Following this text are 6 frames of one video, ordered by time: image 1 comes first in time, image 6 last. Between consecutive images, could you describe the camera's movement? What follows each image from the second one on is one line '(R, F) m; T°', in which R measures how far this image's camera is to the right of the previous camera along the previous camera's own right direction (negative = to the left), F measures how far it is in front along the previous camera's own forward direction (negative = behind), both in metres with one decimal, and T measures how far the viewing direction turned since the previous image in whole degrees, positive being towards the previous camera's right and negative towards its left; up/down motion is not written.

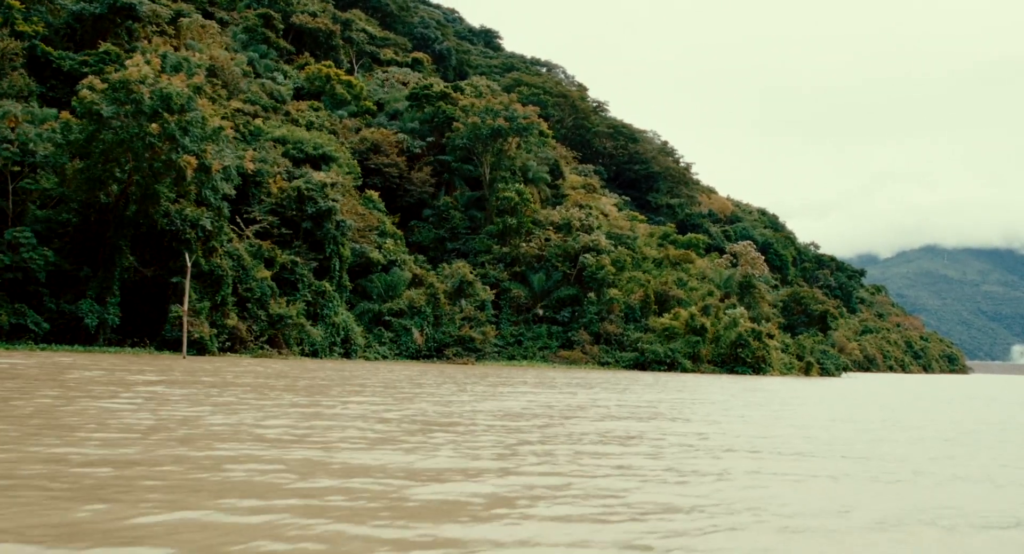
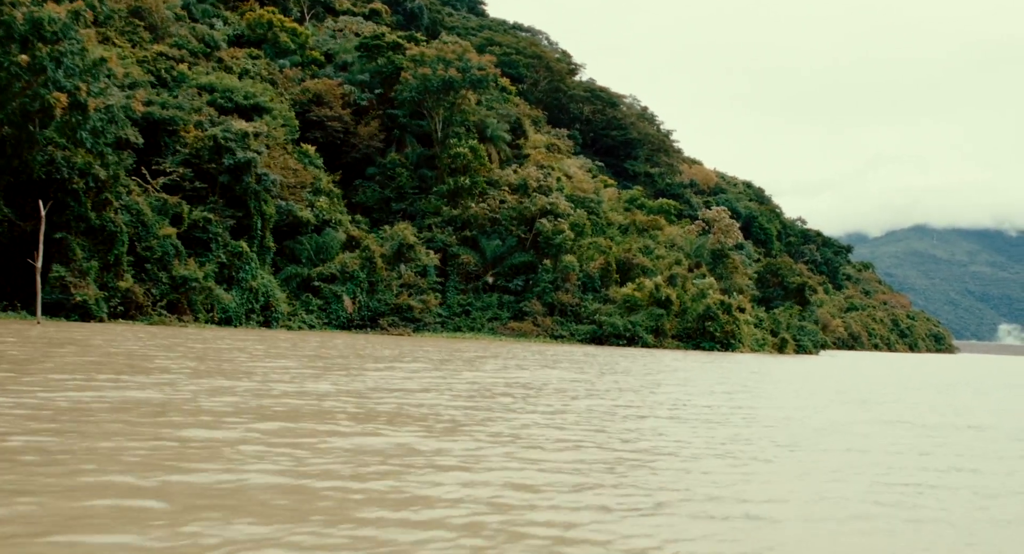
(+1.1, +2.6) m; +1°
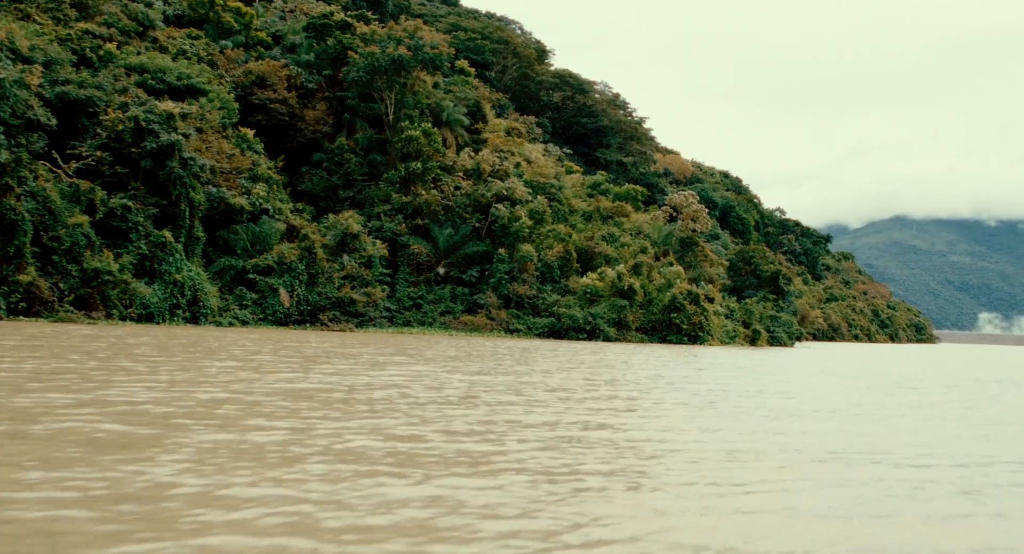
(+0.7, +1.7) m; +1°
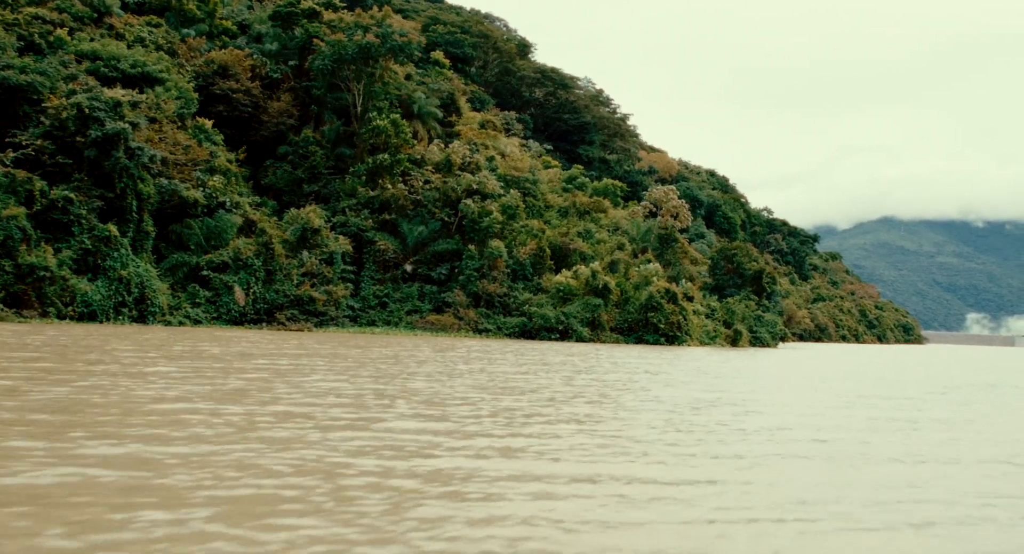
(+0.4, +1.1) m; +1°
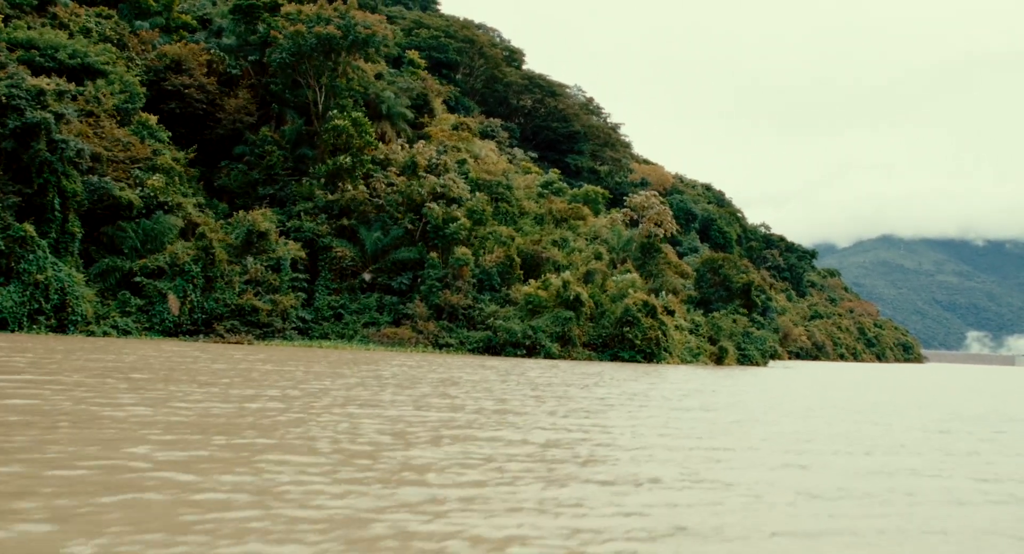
(+0.7, +1.8) m; 0°
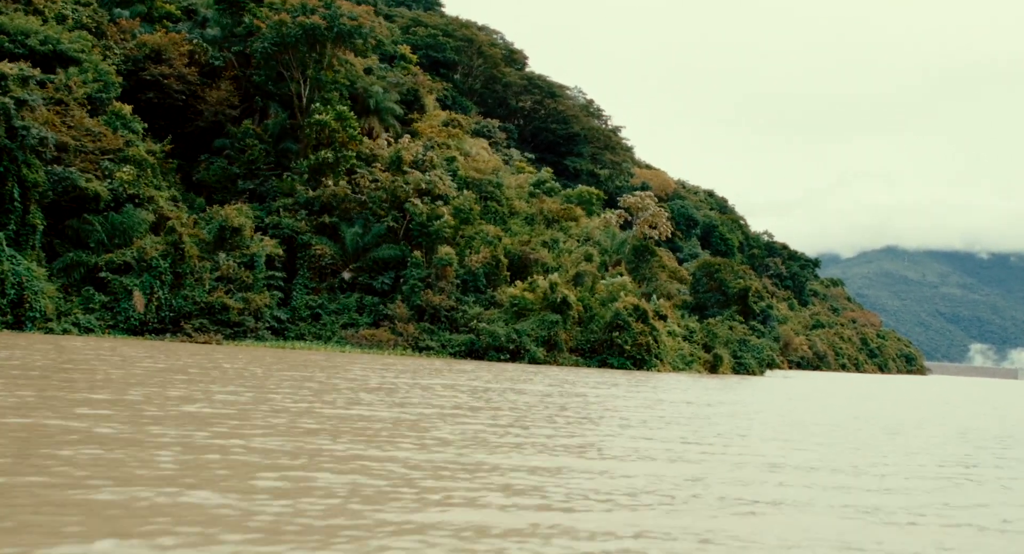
(+0.3, +0.9) m; 0°
